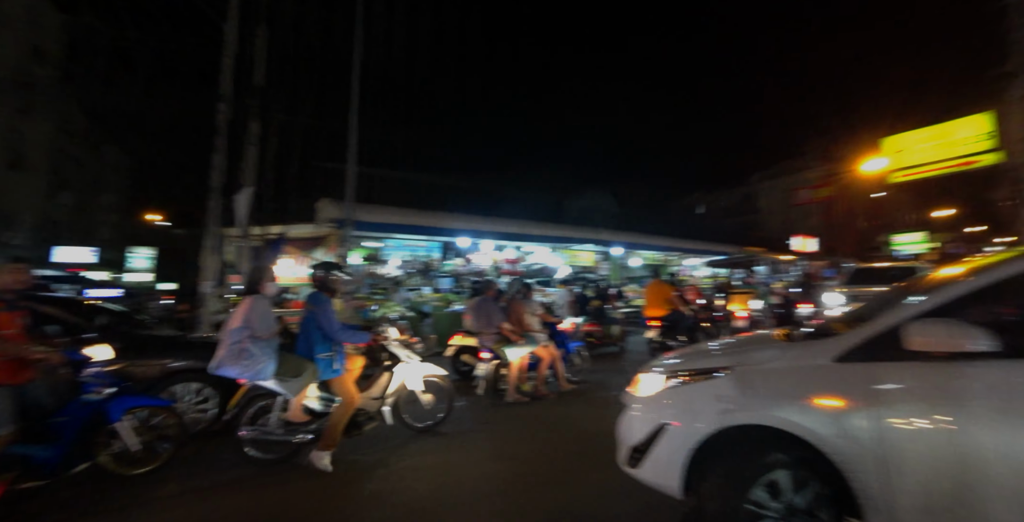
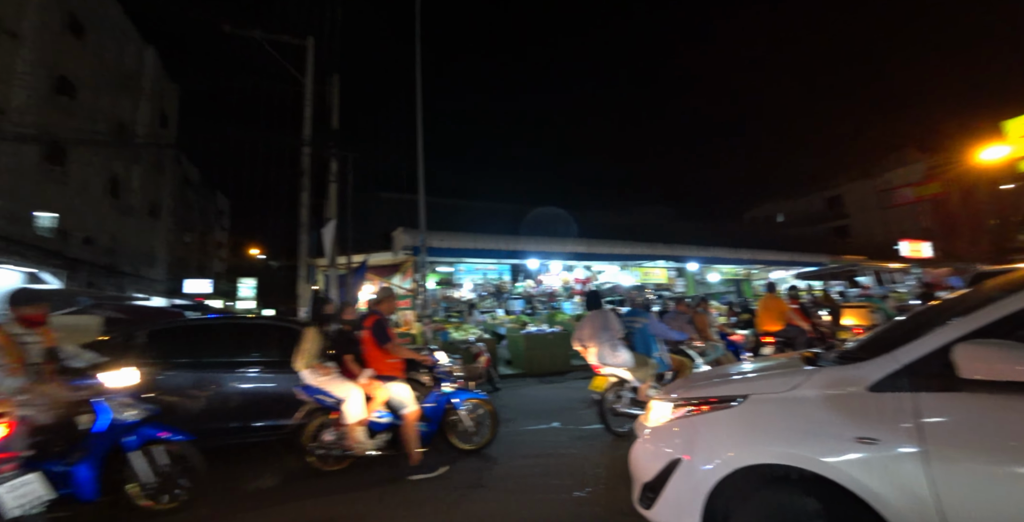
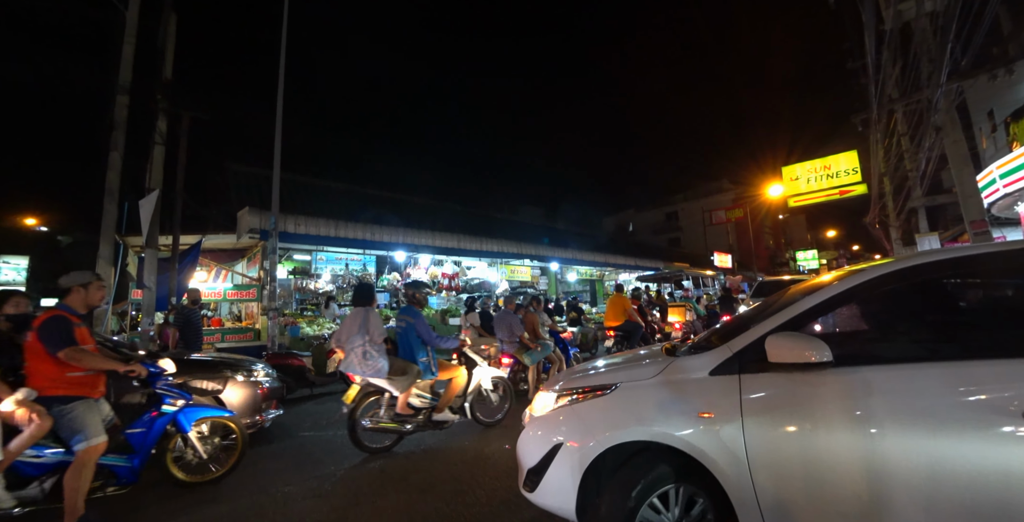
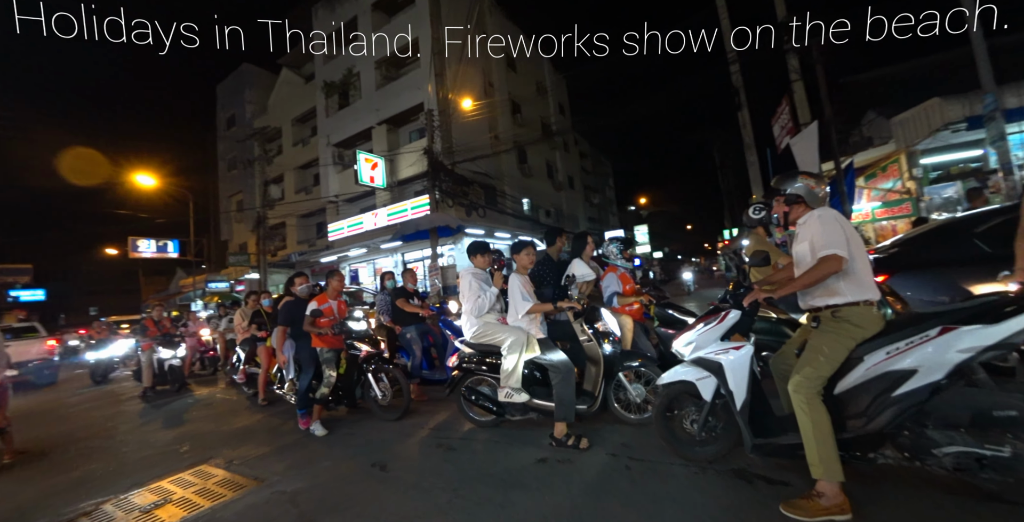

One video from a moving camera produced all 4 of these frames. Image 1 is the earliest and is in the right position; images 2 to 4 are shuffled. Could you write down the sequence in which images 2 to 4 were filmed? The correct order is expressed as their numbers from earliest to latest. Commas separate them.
3, 2, 4
